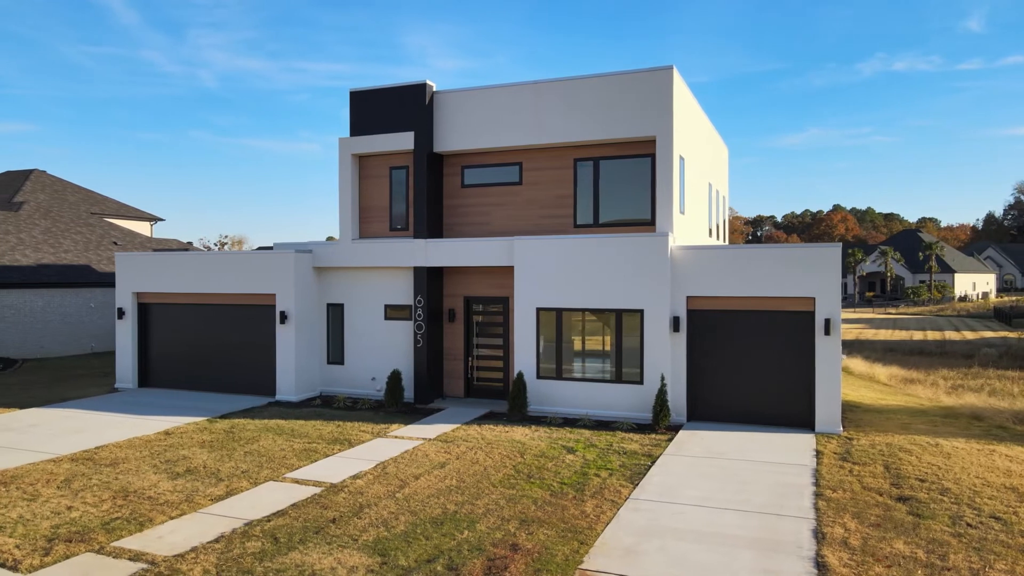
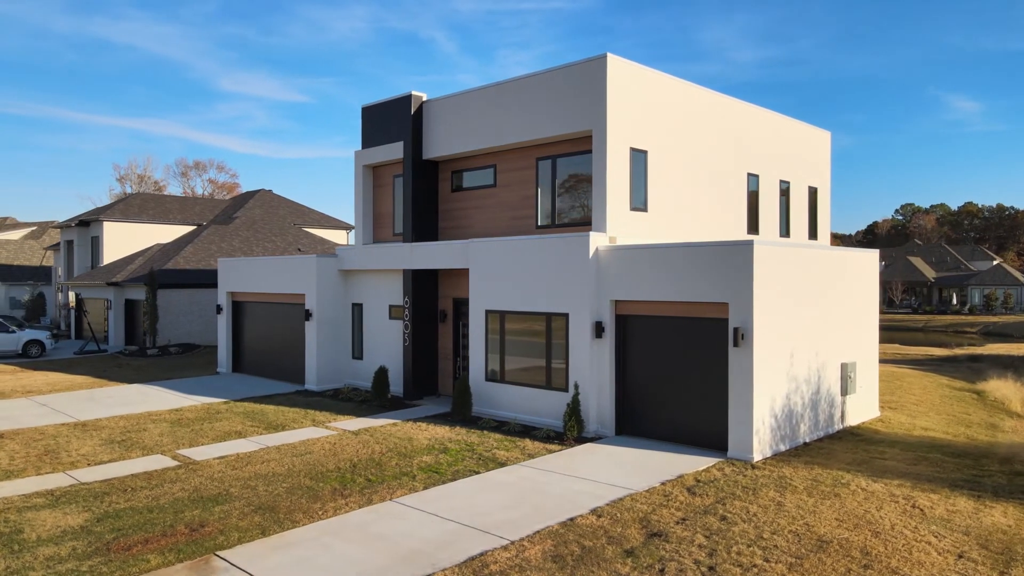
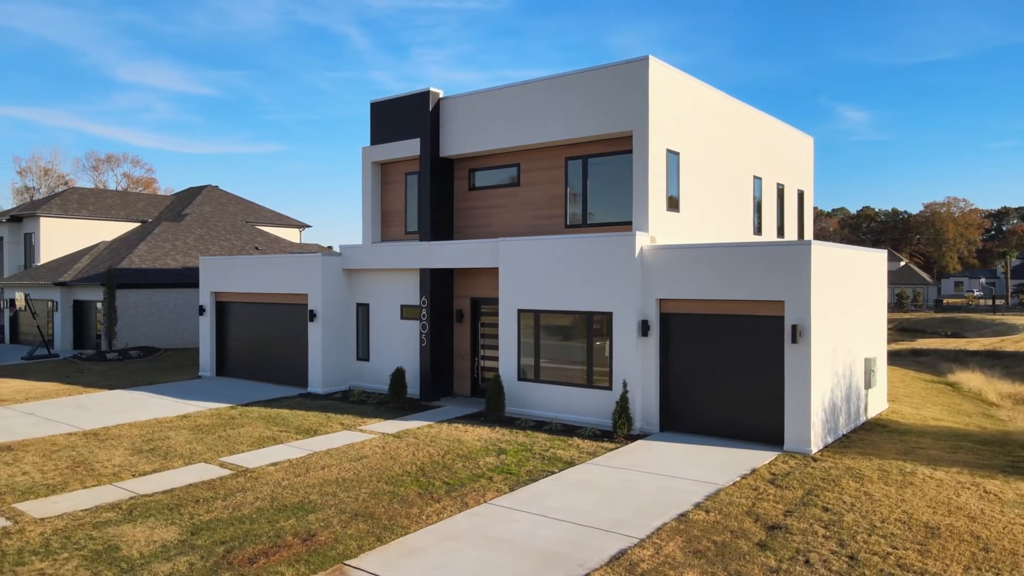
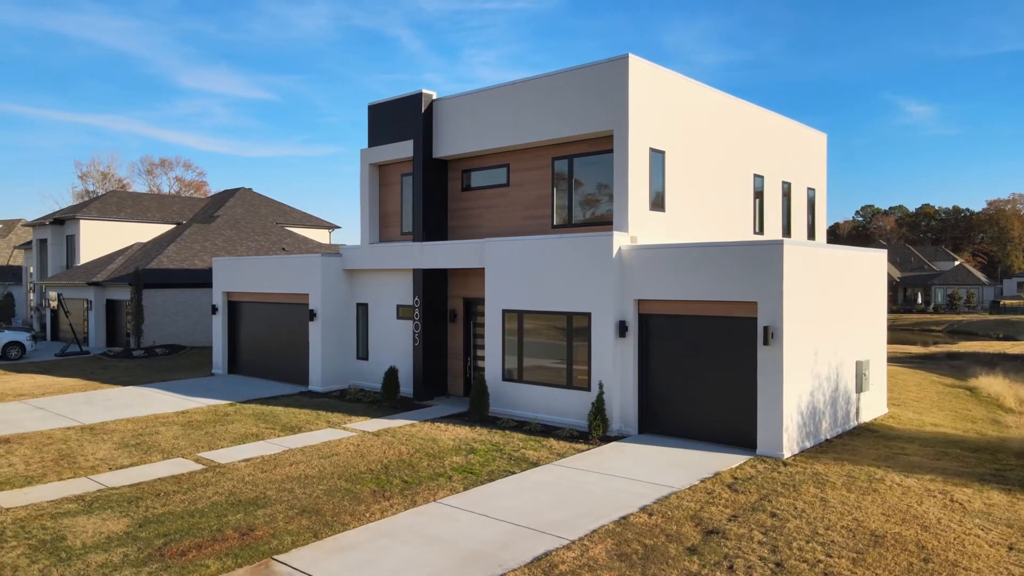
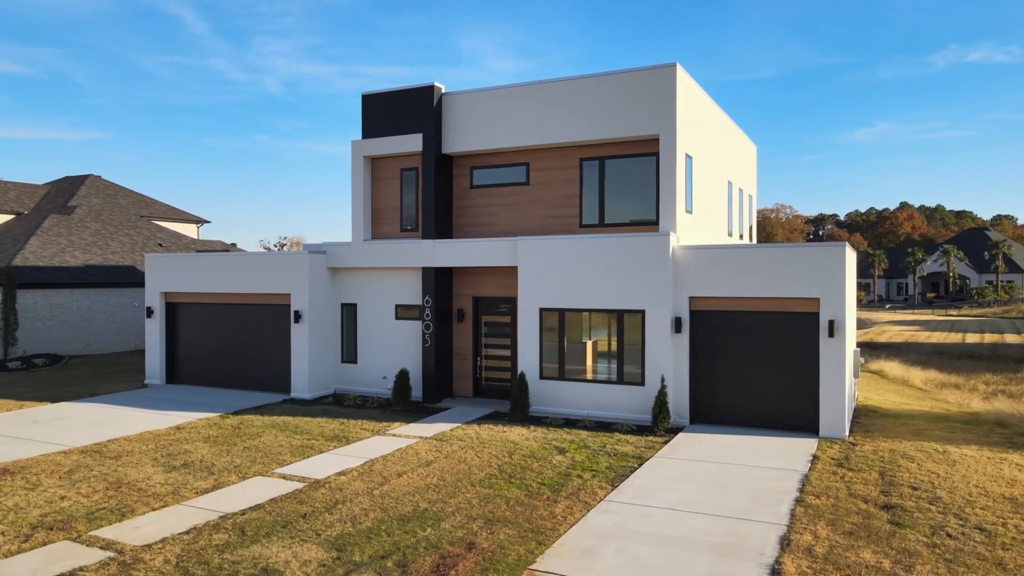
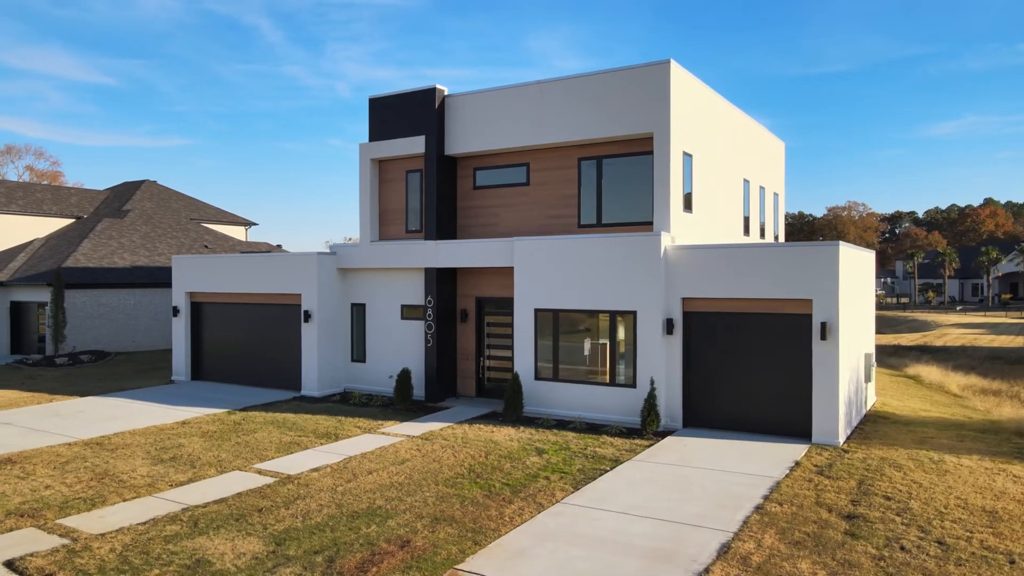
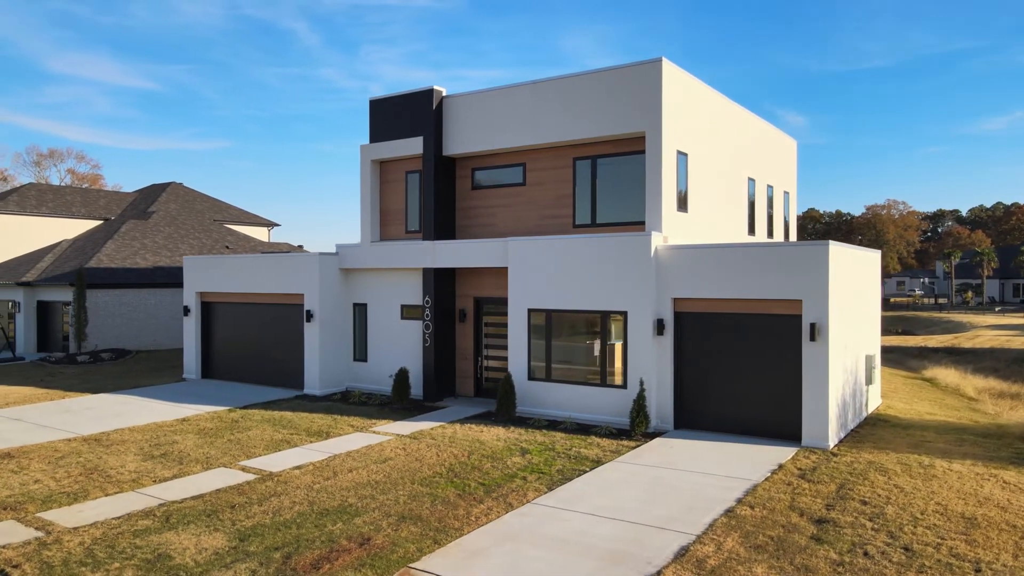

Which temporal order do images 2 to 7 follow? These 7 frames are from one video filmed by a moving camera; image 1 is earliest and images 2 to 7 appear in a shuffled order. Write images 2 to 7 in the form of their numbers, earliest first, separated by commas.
5, 6, 7, 3, 4, 2
